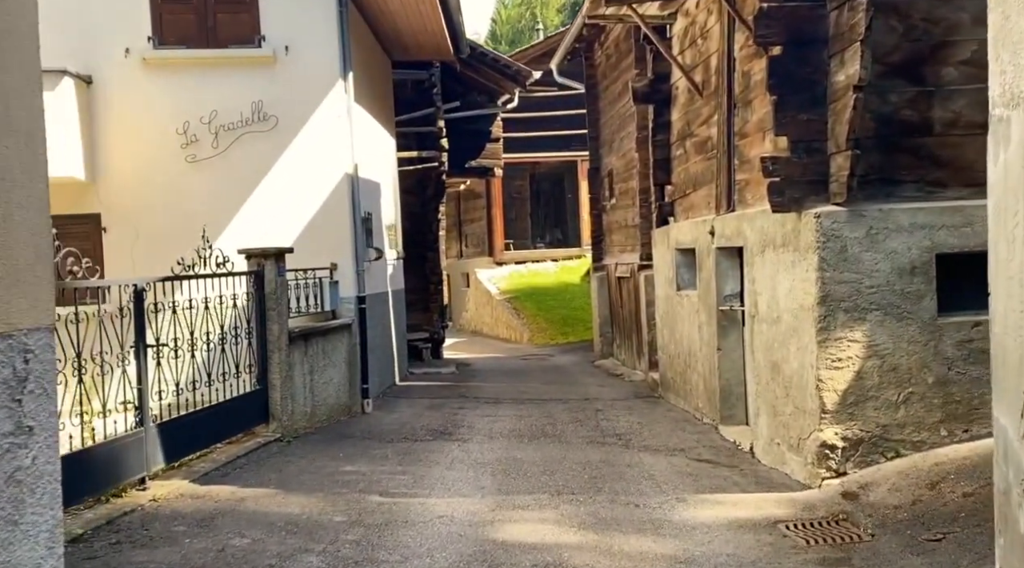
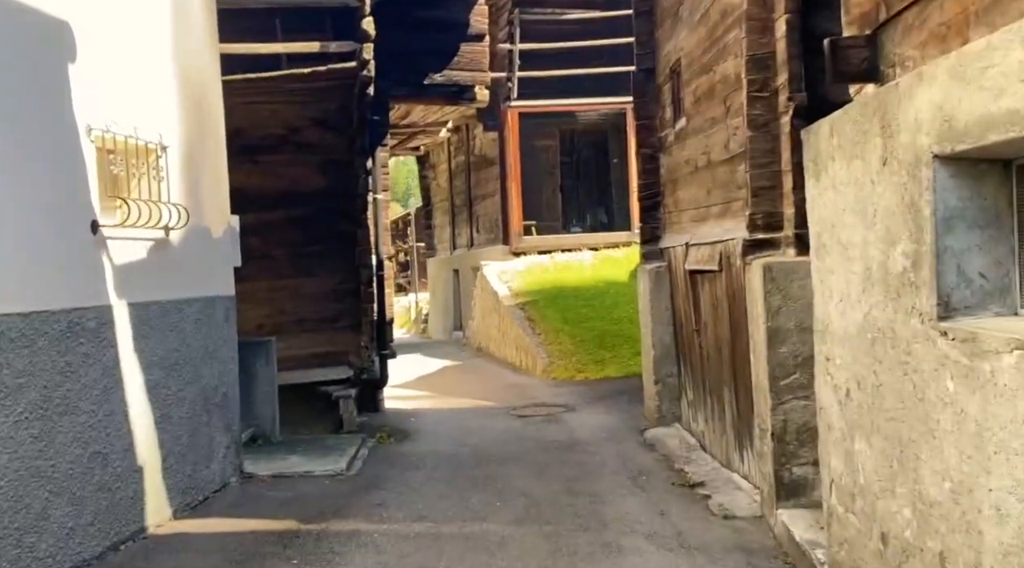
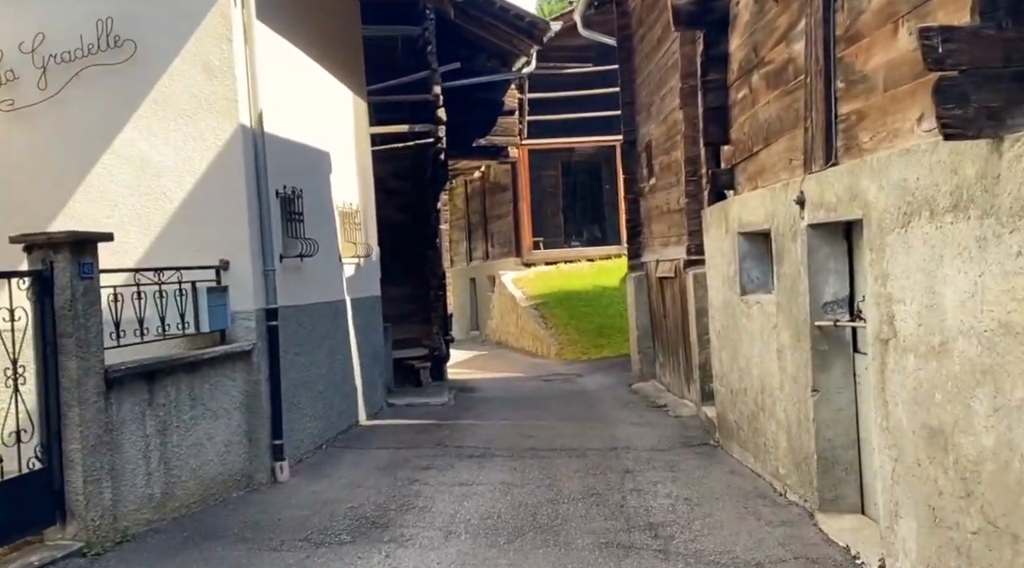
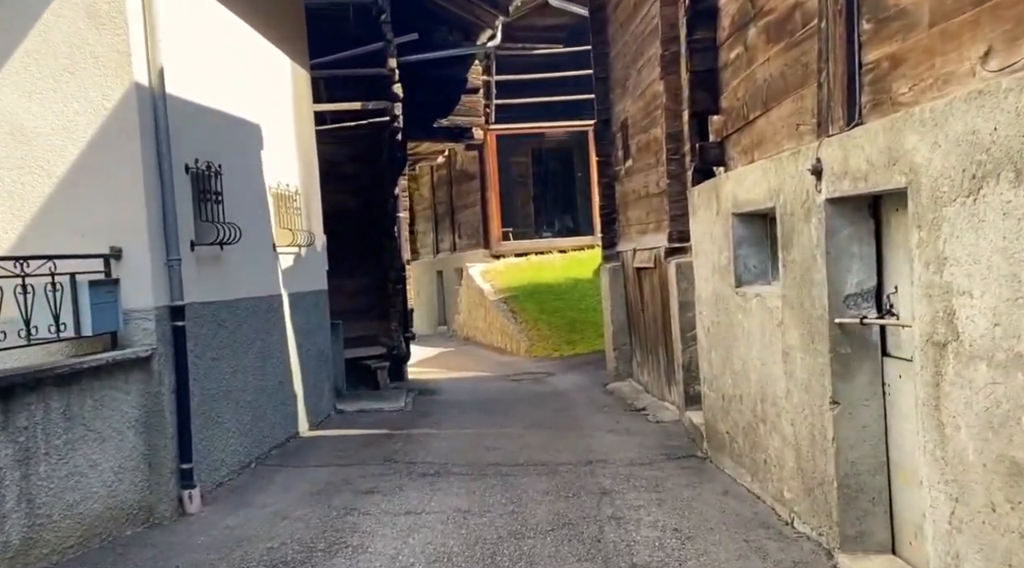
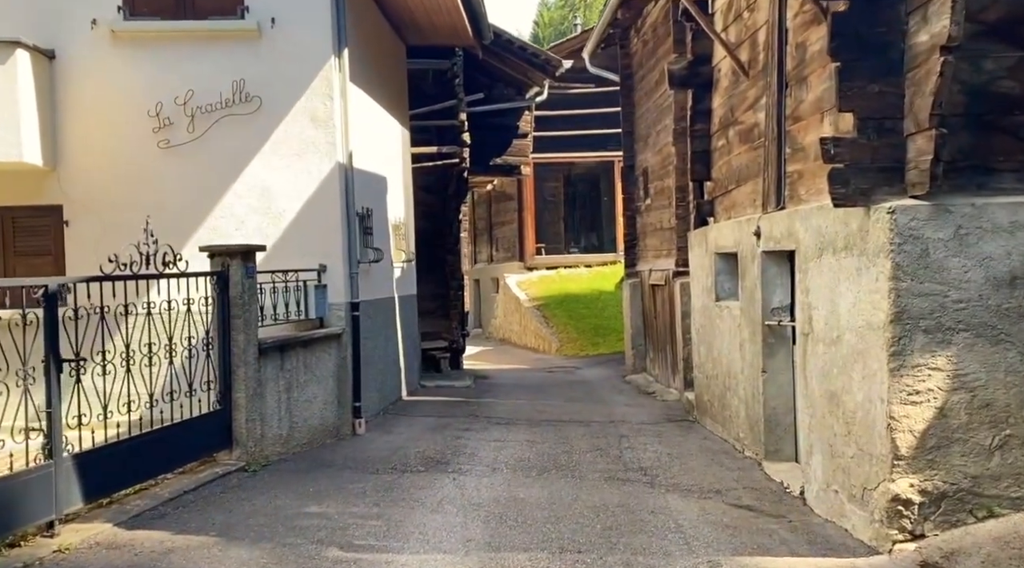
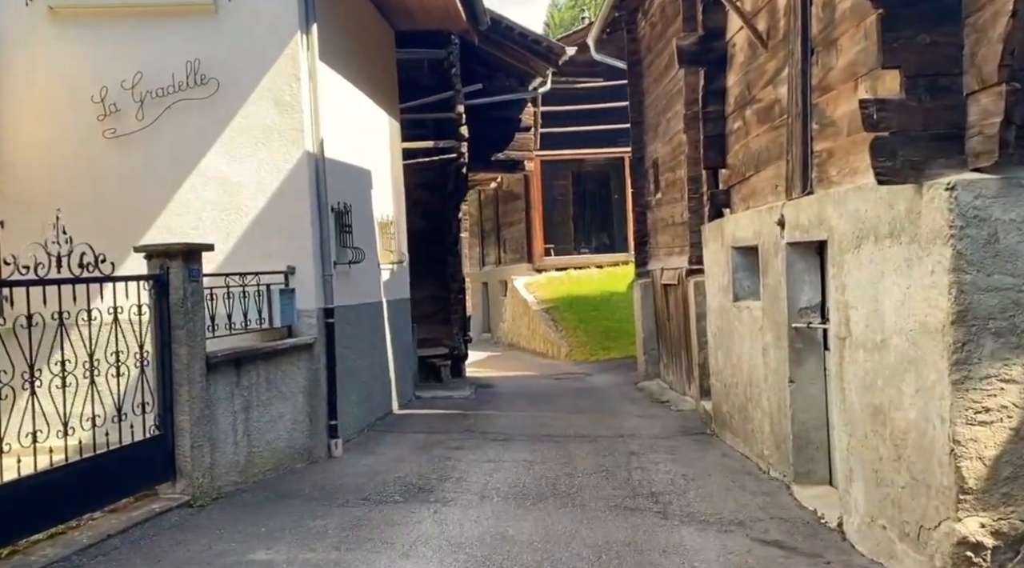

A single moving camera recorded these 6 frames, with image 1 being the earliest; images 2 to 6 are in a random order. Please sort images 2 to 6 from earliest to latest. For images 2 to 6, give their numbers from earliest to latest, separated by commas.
5, 6, 3, 4, 2
